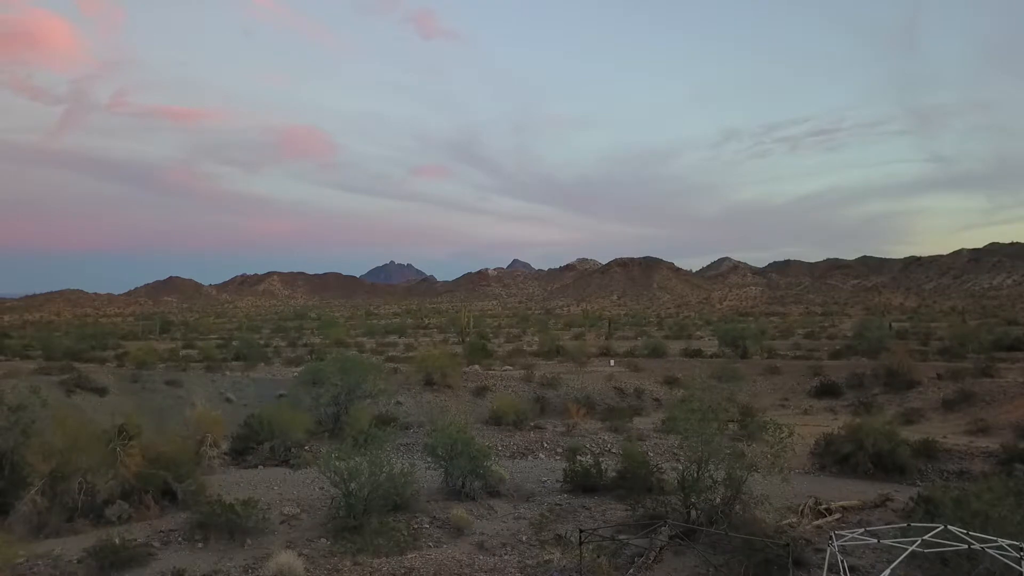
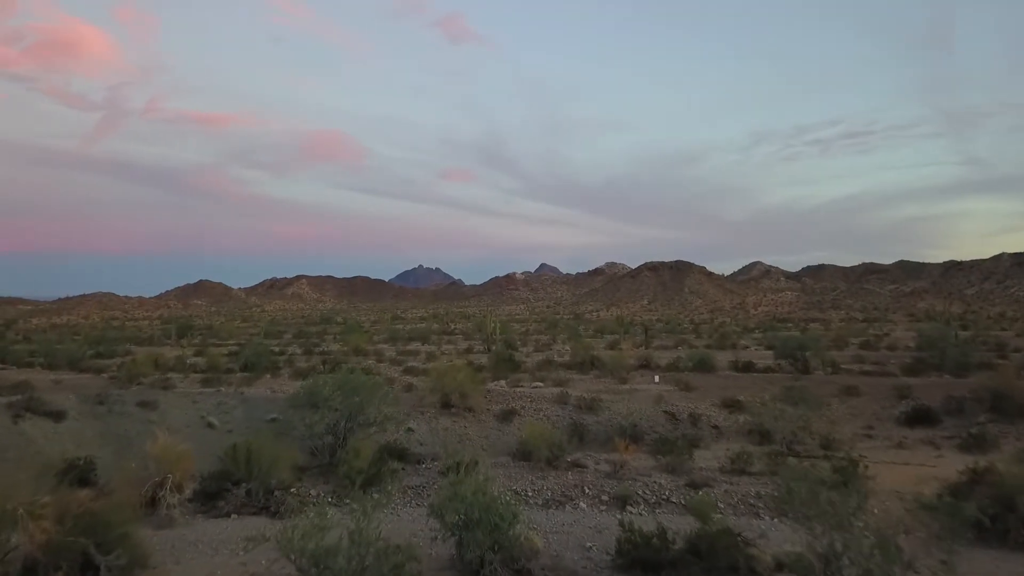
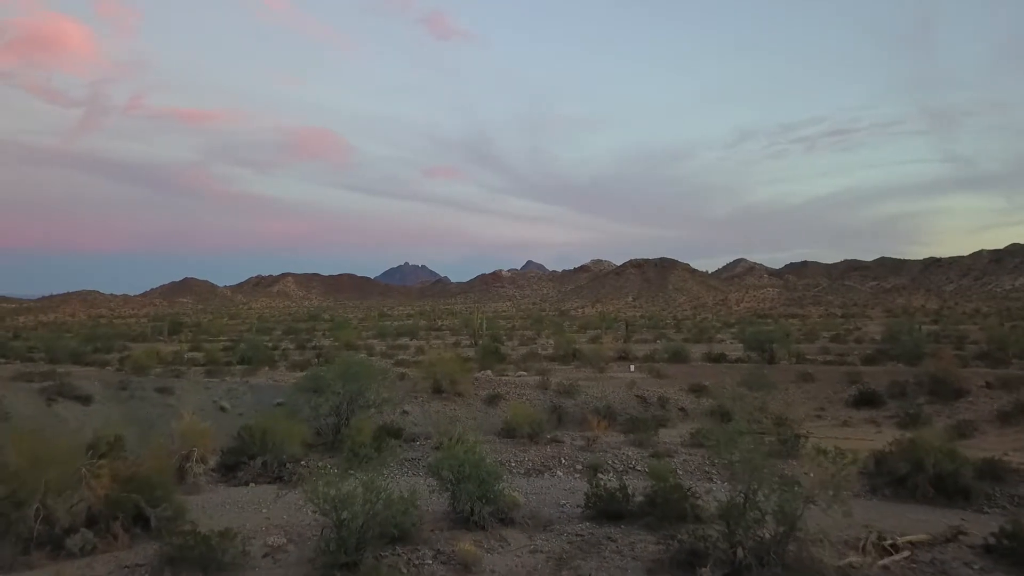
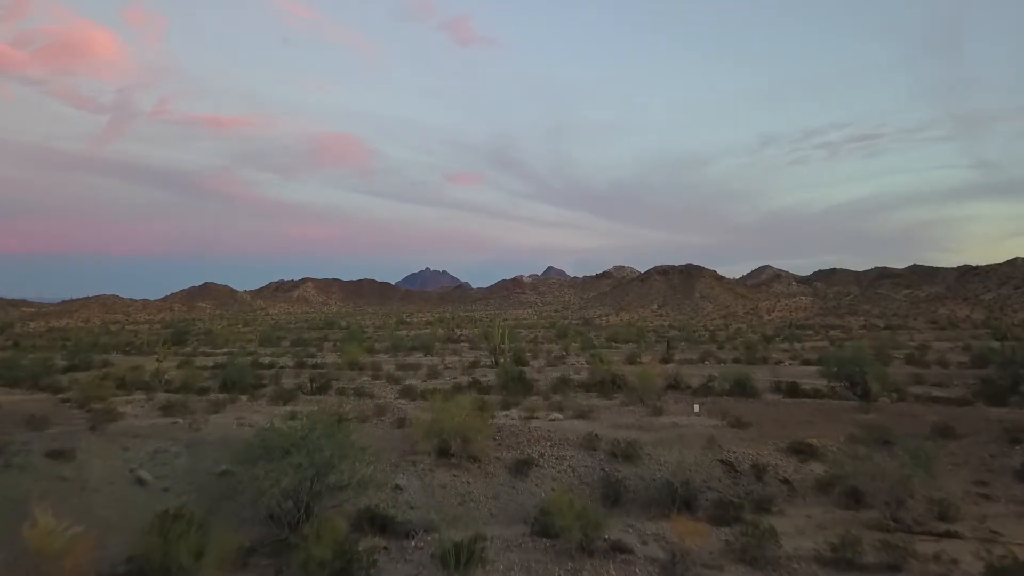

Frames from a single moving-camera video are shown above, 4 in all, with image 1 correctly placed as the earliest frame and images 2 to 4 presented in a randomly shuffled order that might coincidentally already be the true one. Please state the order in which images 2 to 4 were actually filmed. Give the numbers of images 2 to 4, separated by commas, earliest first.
3, 2, 4
